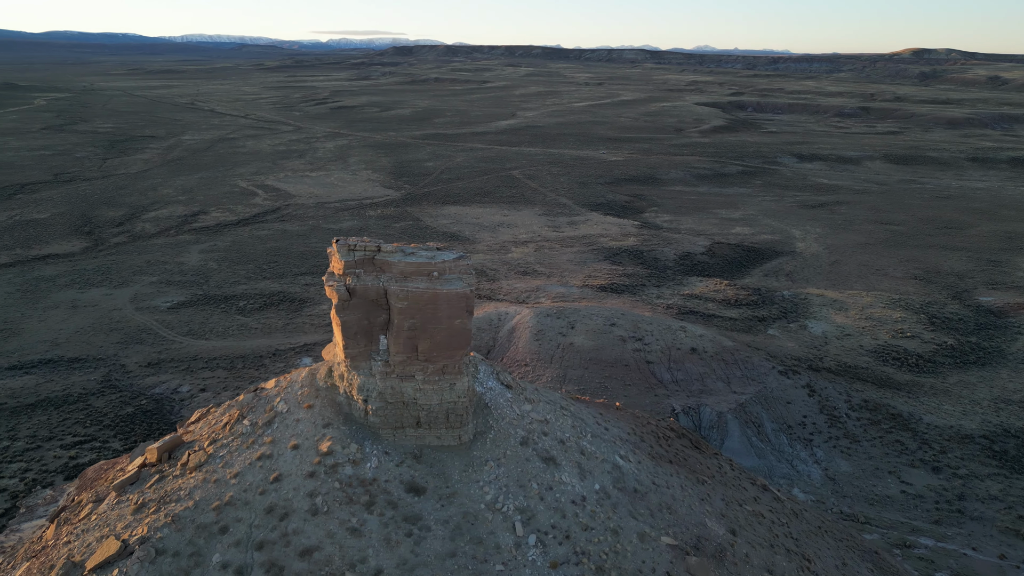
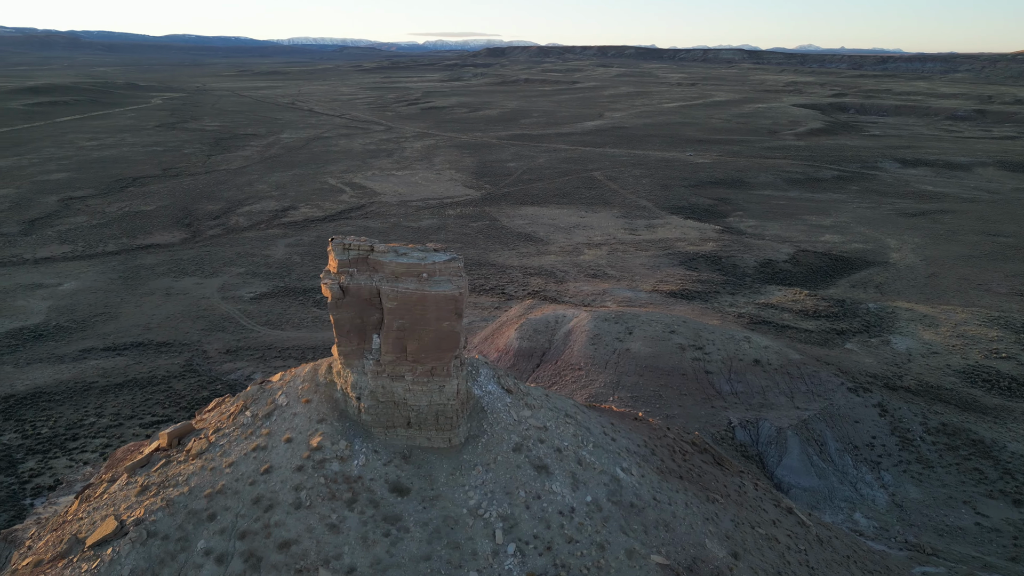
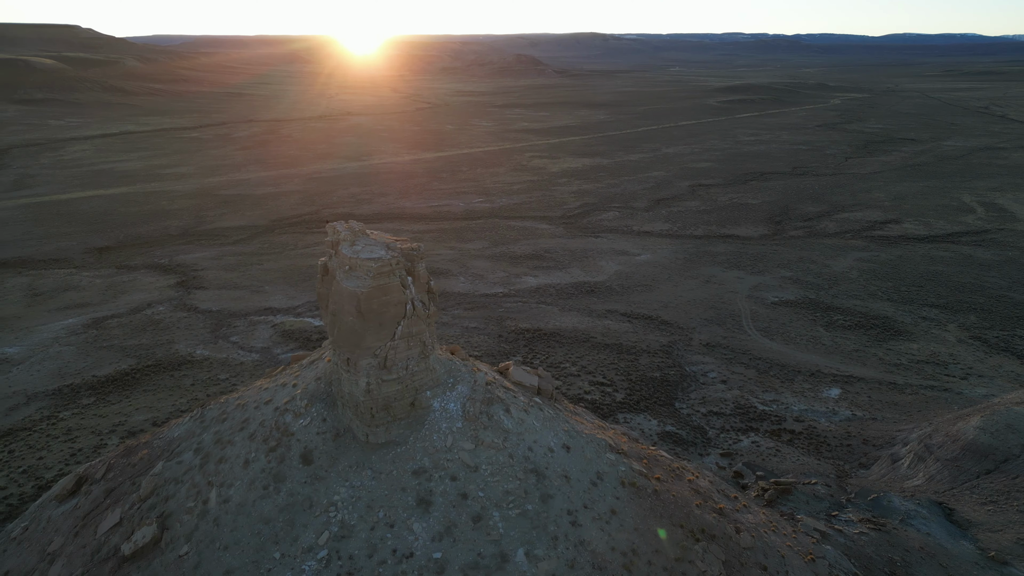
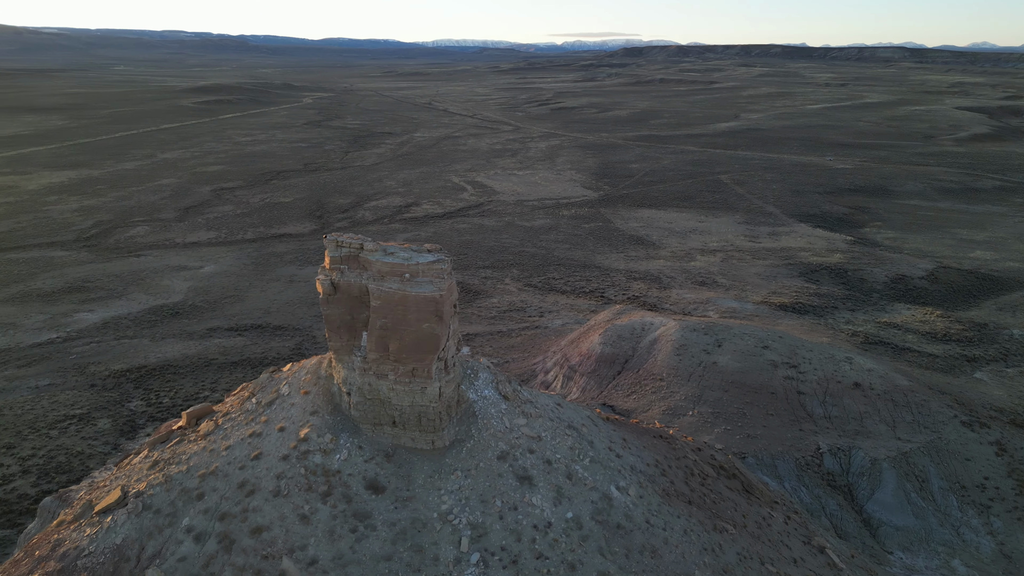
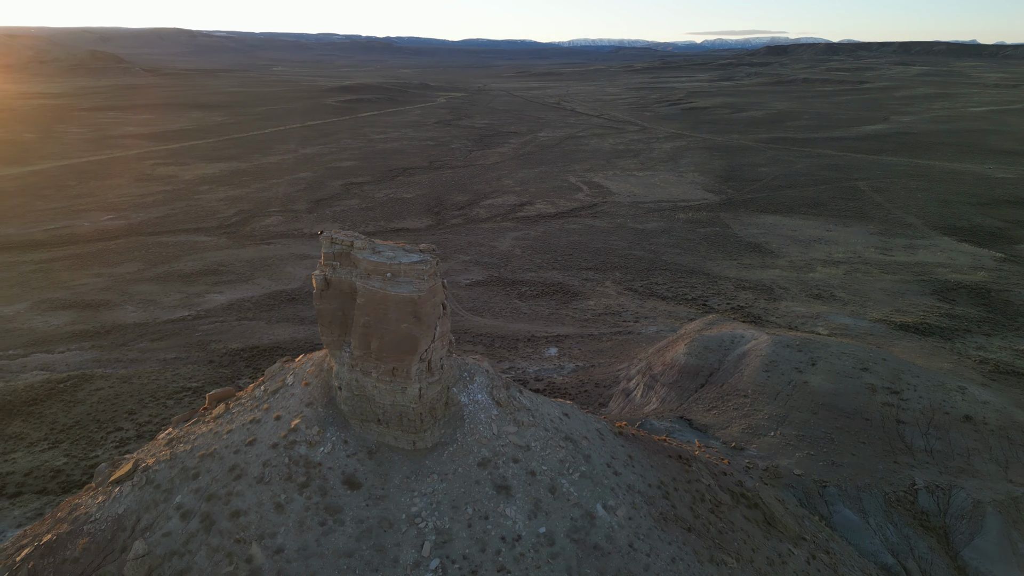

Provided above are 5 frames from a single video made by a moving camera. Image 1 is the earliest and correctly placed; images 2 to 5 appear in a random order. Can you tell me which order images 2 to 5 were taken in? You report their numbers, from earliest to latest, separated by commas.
2, 4, 5, 3
